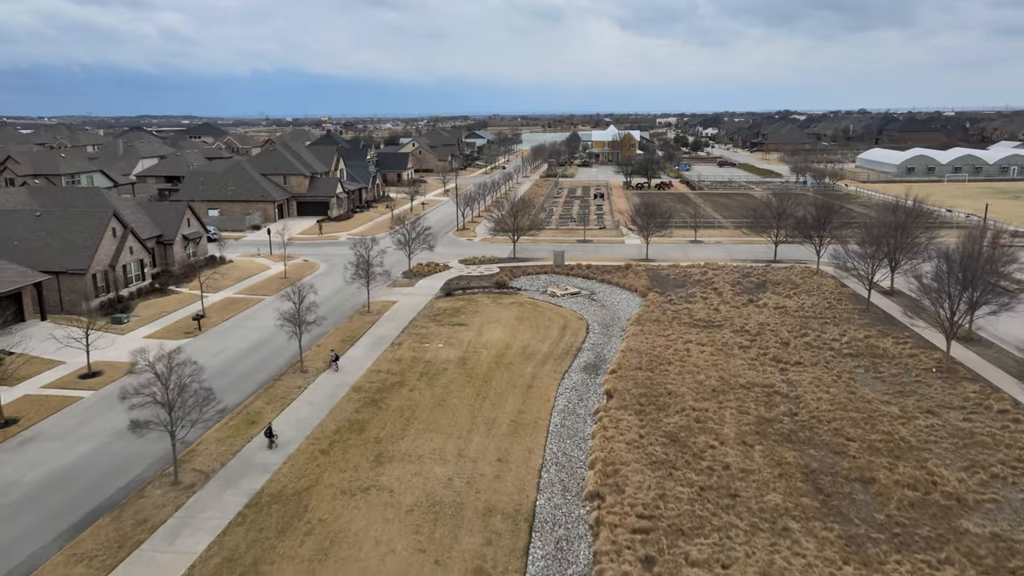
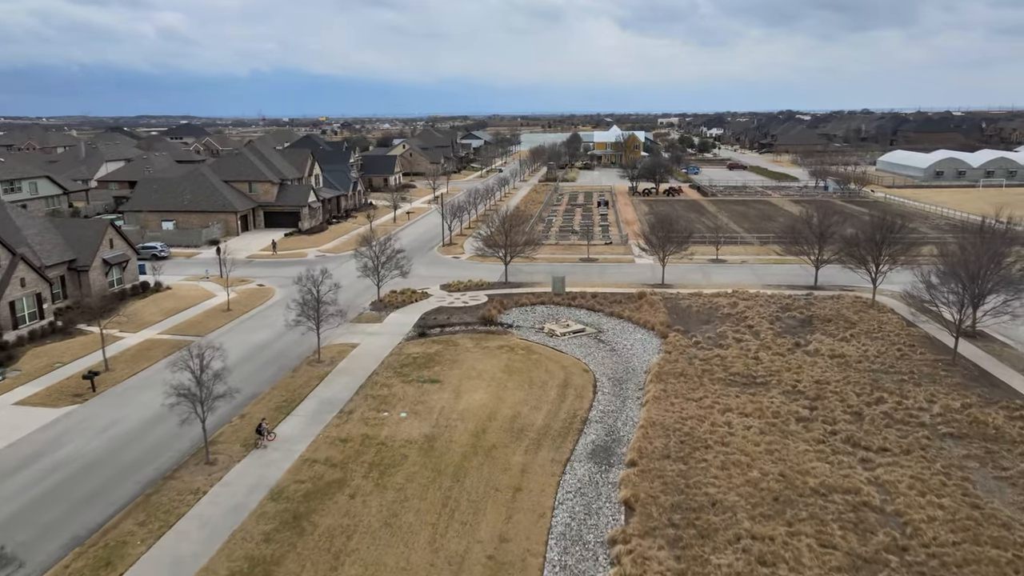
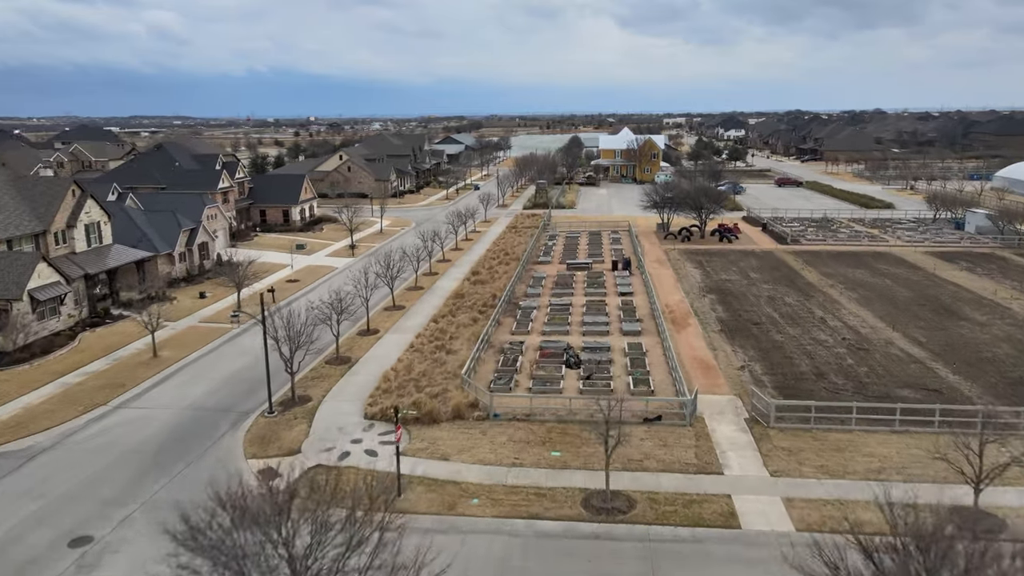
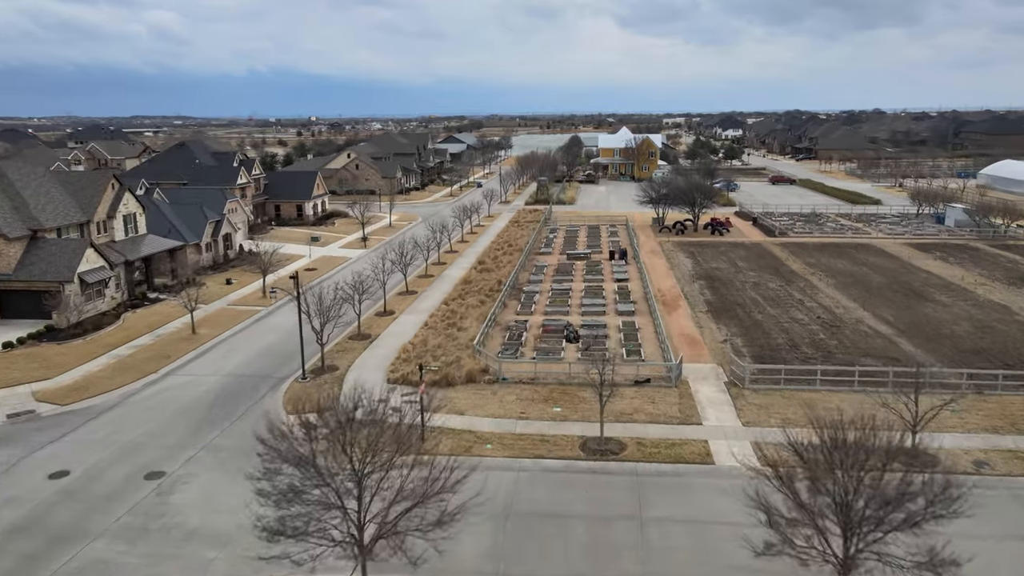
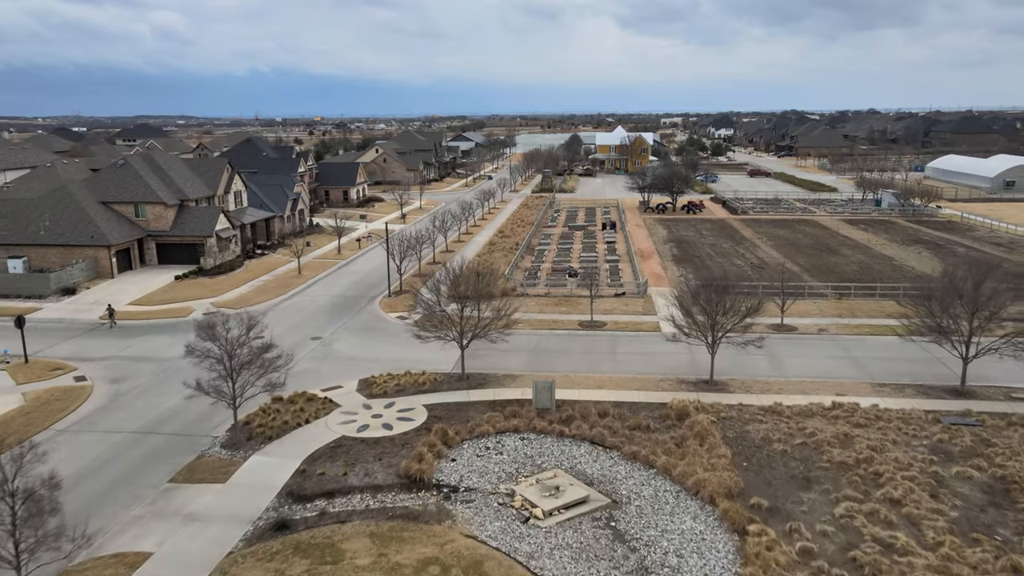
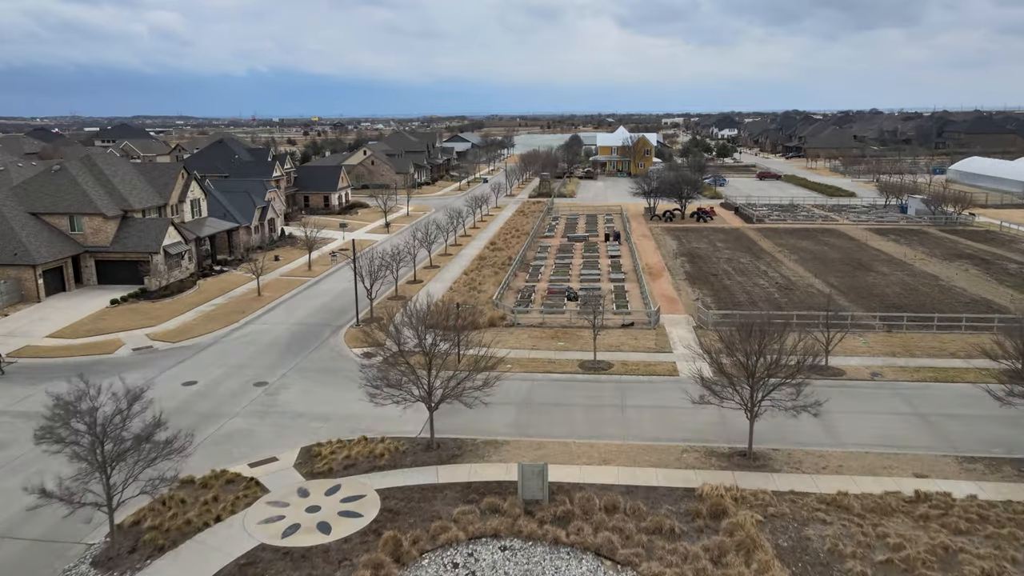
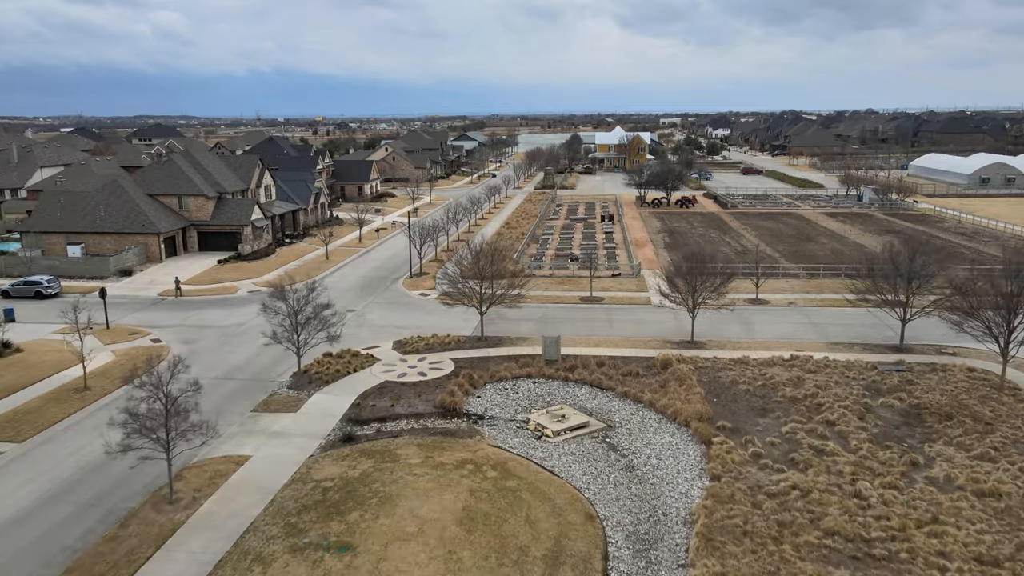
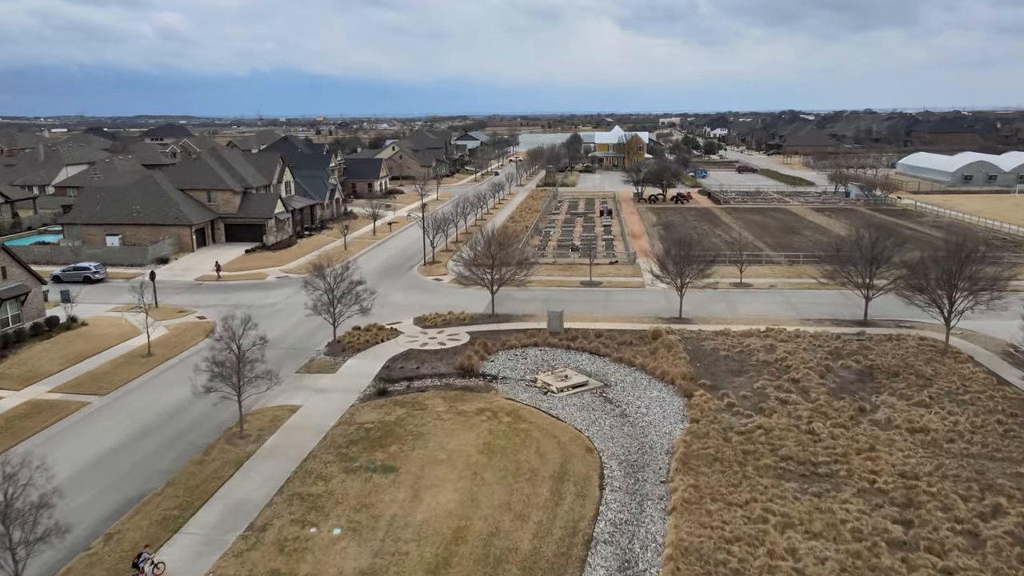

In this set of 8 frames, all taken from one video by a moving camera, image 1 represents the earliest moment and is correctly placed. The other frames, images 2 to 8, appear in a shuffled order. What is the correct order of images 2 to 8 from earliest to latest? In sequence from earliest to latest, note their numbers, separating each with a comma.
2, 8, 7, 5, 6, 4, 3
